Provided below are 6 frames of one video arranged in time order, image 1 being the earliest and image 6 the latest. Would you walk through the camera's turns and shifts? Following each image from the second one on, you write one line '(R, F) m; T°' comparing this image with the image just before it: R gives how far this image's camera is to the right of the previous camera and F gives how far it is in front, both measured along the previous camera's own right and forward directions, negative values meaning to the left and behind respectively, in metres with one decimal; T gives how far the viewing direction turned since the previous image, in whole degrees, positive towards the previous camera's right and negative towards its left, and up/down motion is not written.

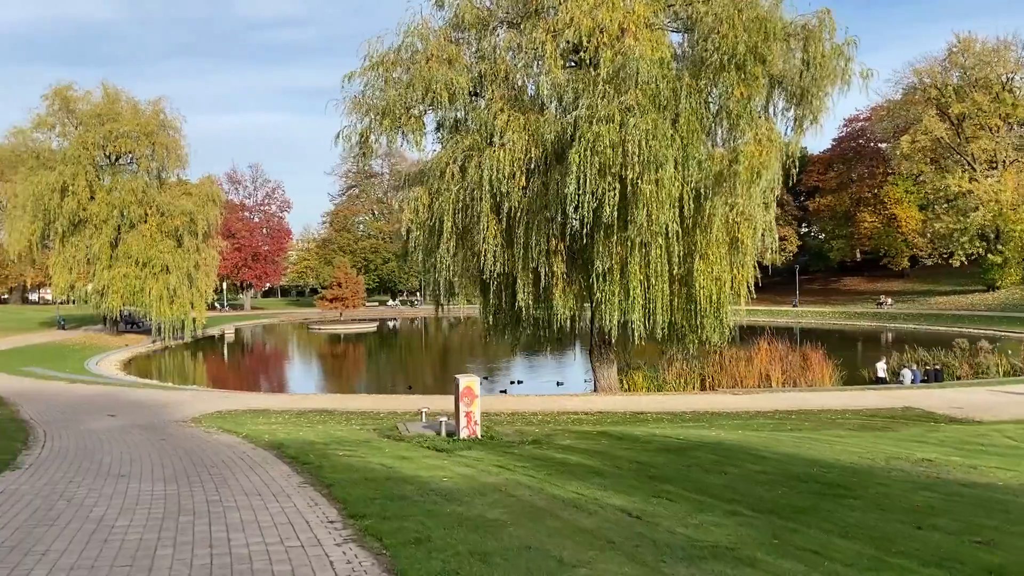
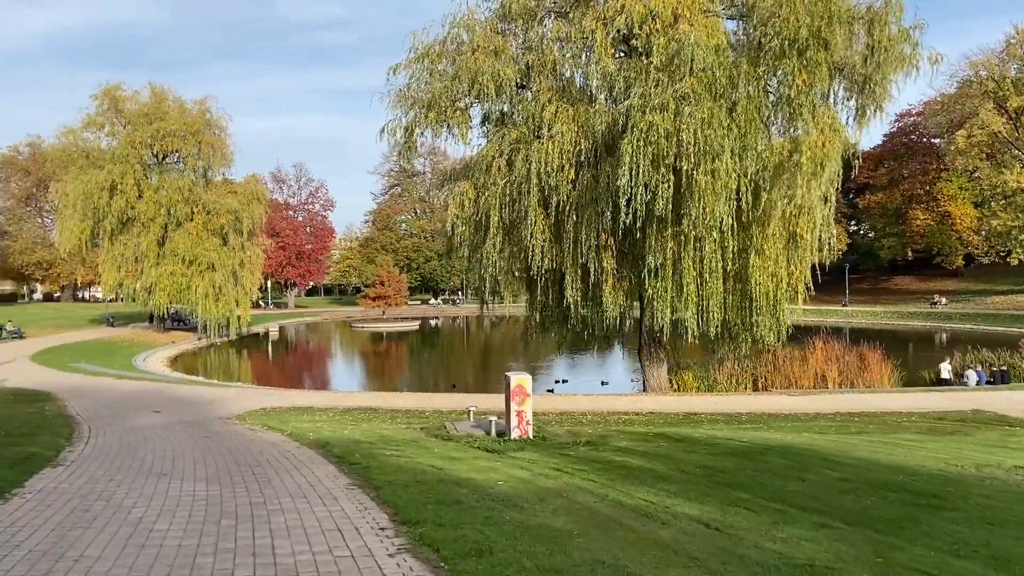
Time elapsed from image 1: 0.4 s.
(-0.1, +0.4) m; -3°
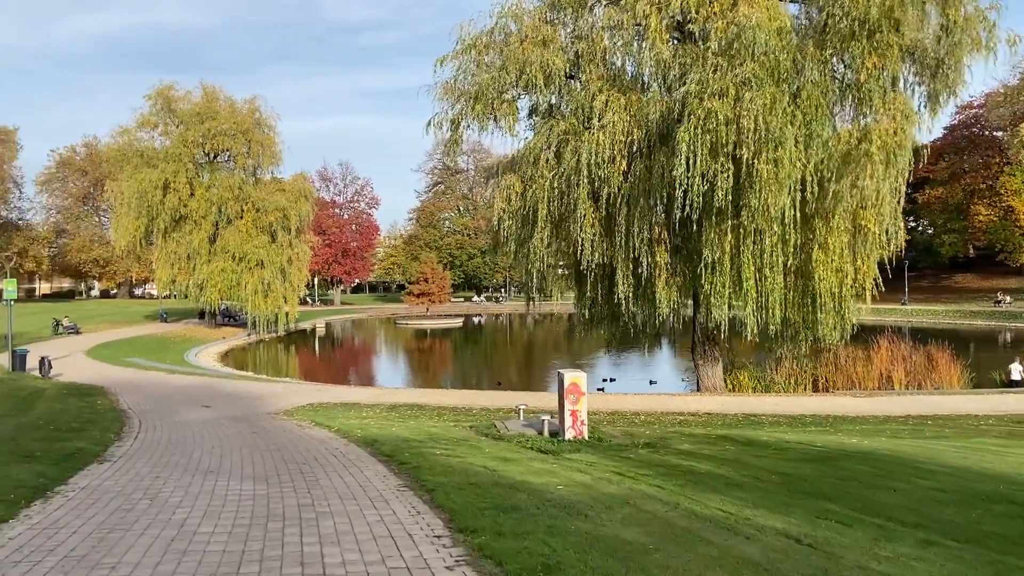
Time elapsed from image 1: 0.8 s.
(-0.1, +0.4) m; -3°
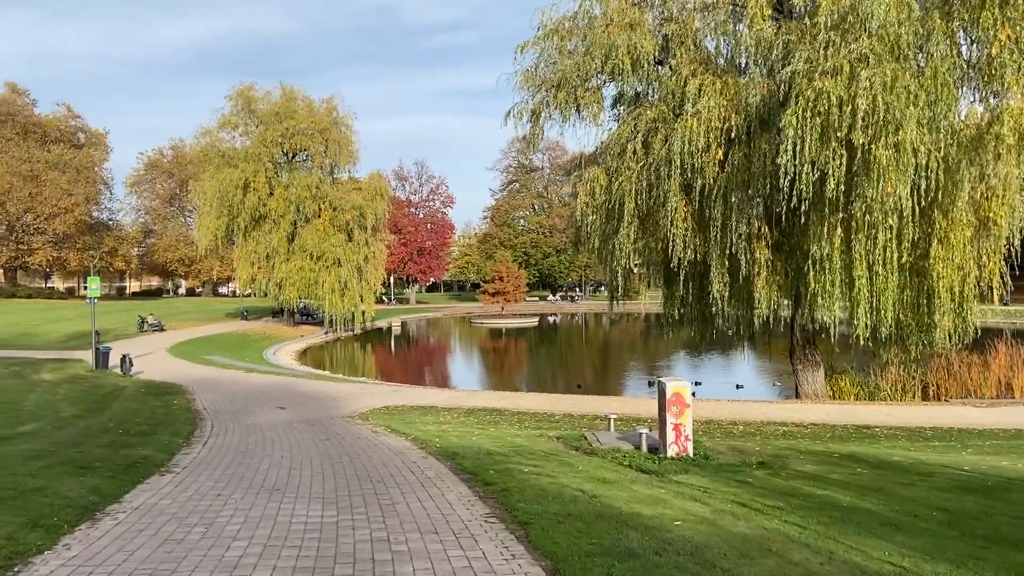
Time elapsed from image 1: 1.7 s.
(-0.2, +0.9) m; -5°
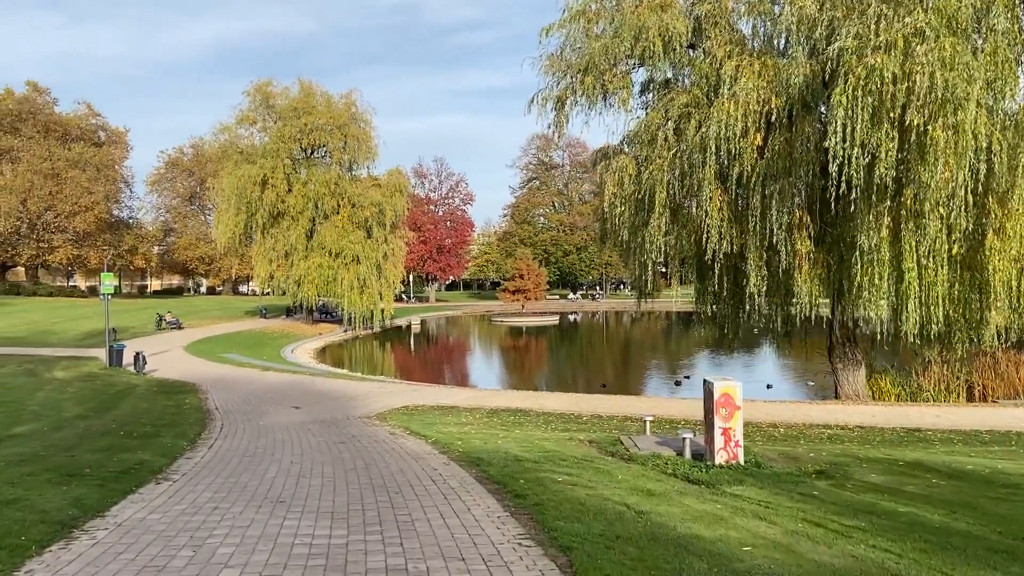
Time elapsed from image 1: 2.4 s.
(-0.1, +0.7) m; -1°
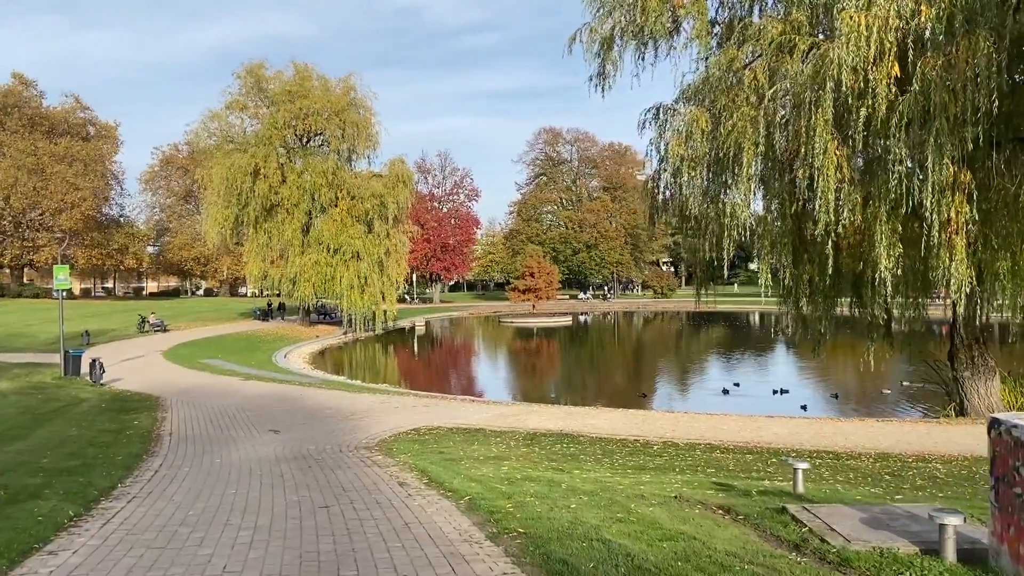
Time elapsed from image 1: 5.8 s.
(-0.5, +3.4) m; 0°
